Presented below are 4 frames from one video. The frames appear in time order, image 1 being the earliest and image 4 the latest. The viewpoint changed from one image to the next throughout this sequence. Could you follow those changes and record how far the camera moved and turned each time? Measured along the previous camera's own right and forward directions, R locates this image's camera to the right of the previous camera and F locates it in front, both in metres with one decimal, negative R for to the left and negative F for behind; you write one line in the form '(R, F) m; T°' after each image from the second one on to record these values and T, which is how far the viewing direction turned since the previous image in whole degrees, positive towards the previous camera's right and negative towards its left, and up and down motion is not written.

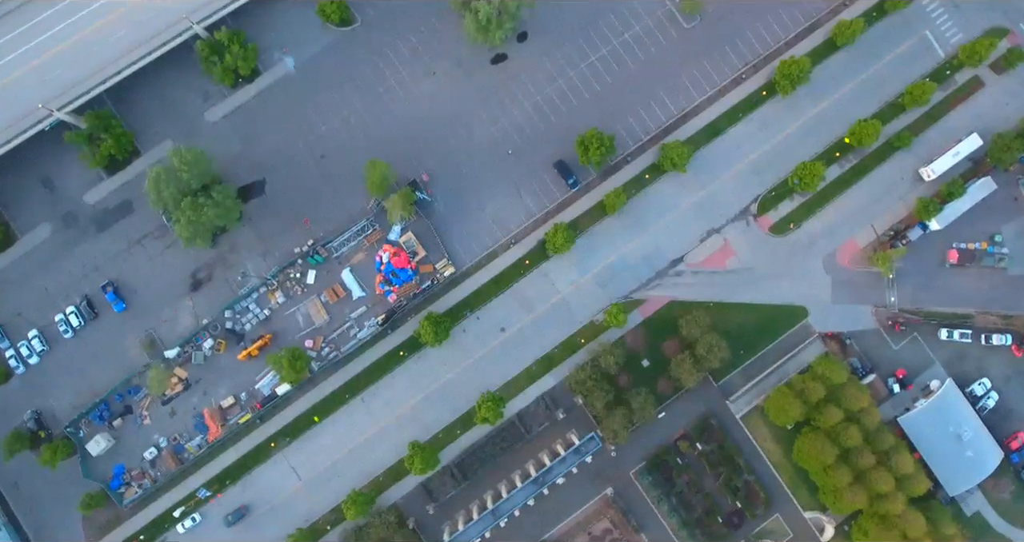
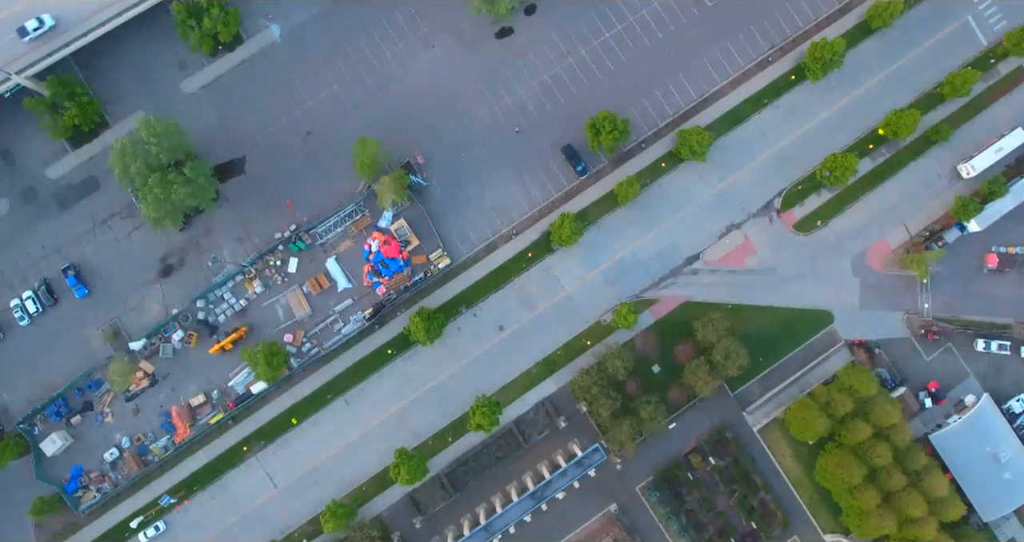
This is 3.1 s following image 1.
(-0.4, +7.2) m; 0°
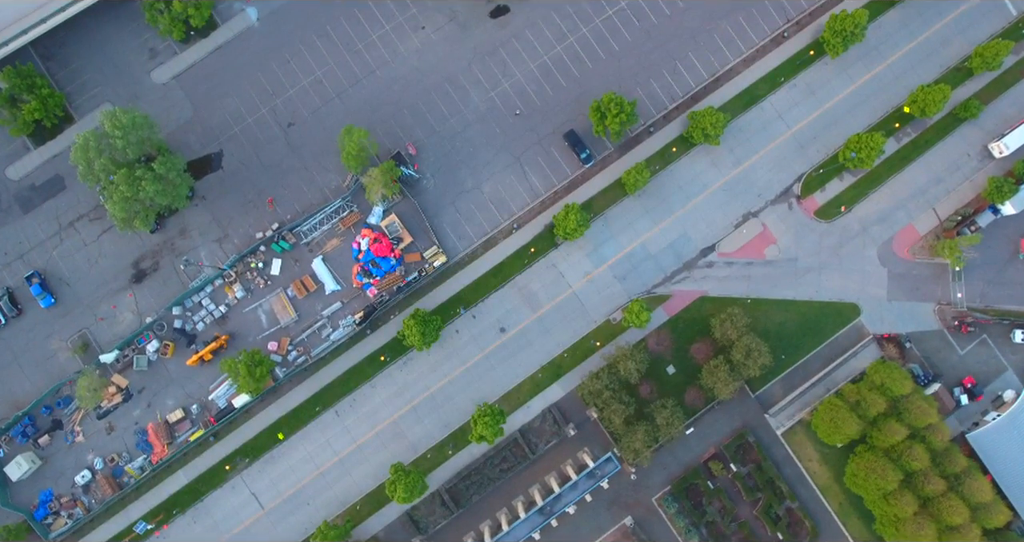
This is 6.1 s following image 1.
(-0.4, +5.8) m; 0°
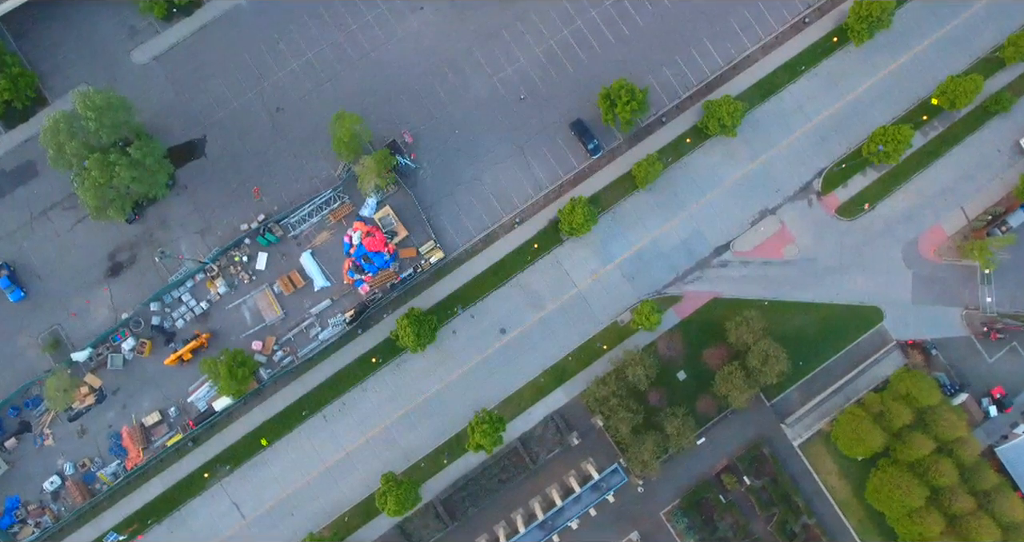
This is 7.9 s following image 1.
(-0.3, +4.5) m; 0°
